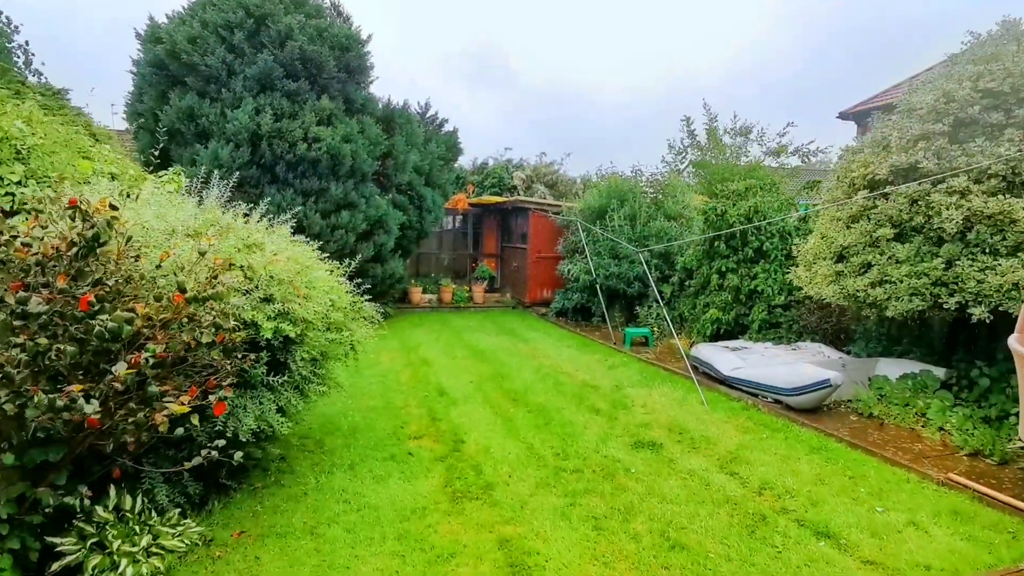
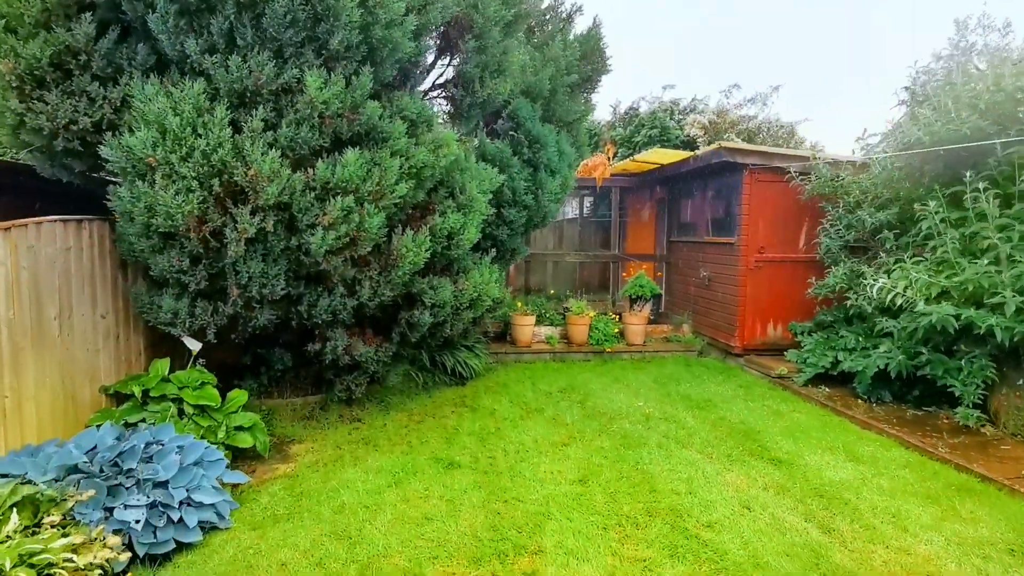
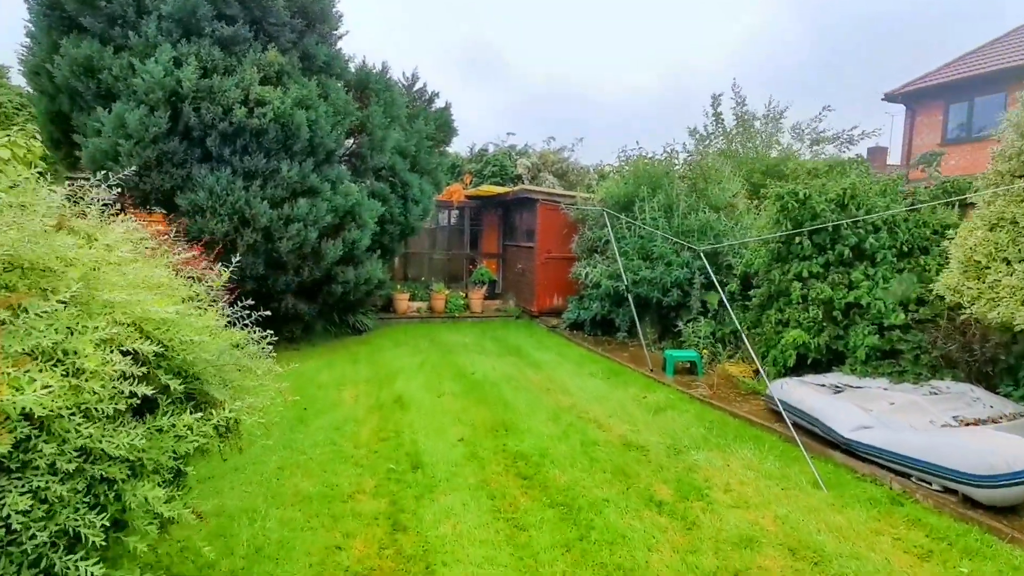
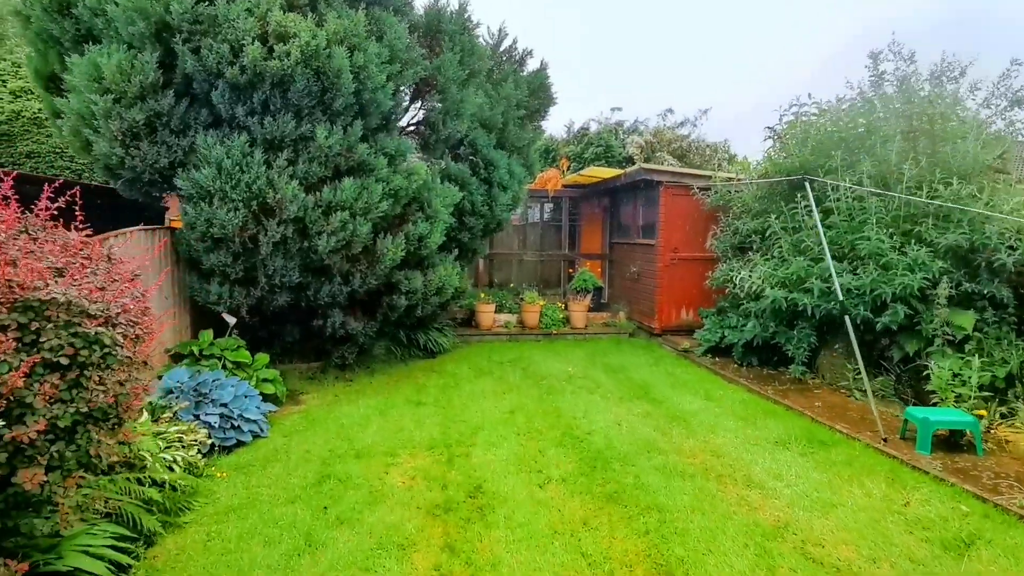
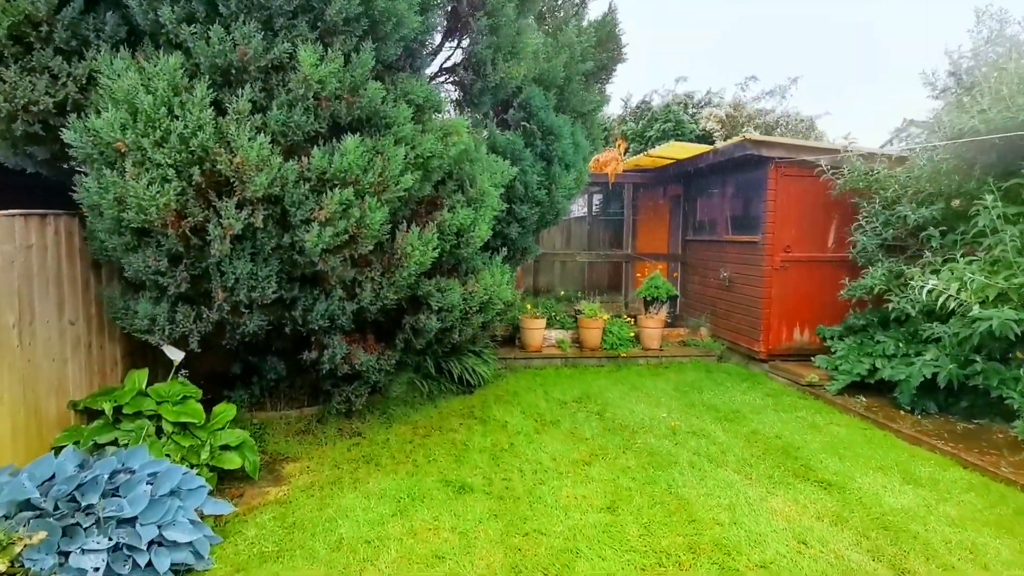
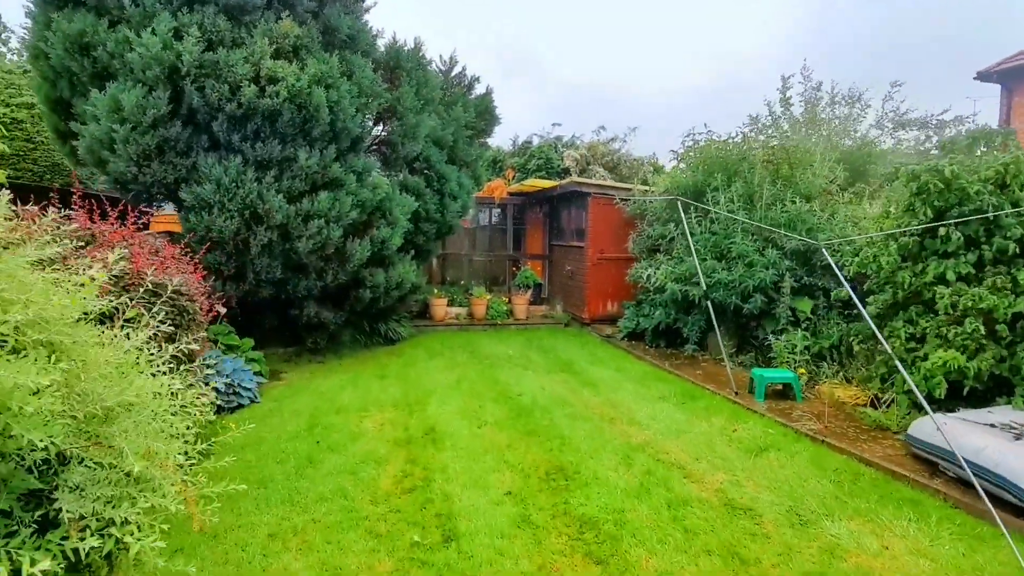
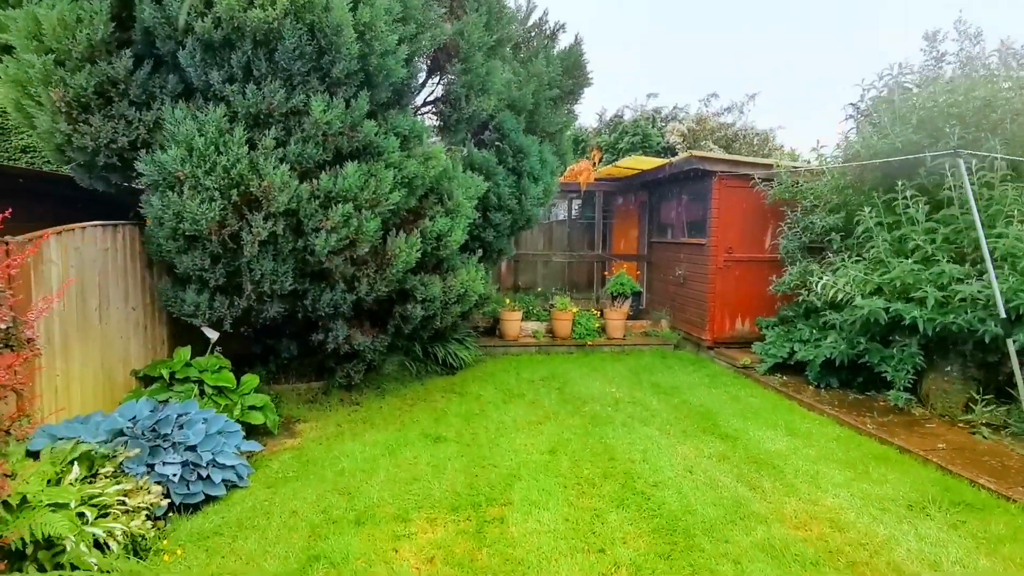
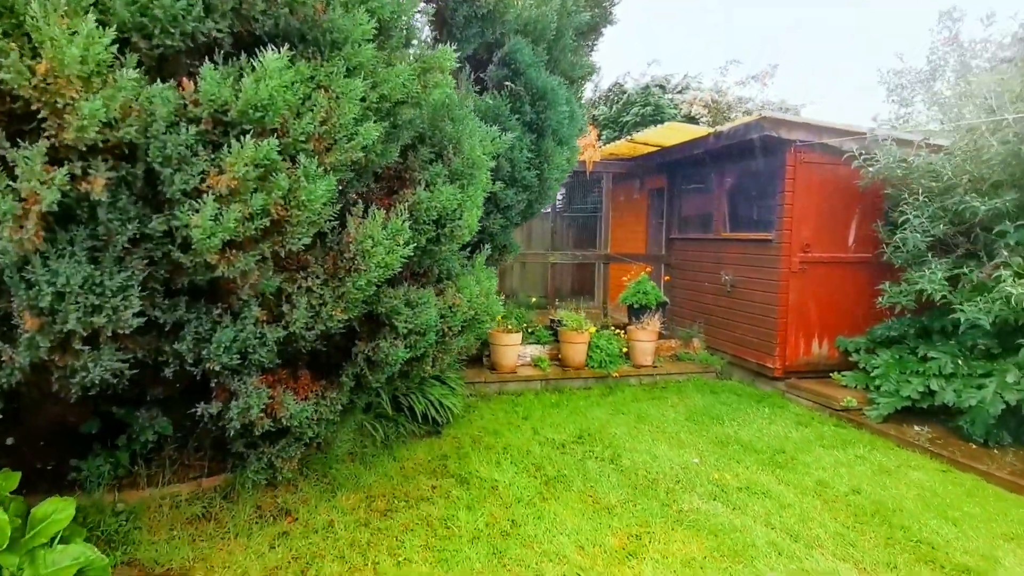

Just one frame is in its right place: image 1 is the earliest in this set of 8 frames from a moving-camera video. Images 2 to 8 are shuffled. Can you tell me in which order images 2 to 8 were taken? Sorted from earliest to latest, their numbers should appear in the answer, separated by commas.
3, 6, 4, 7, 2, 5, 8
